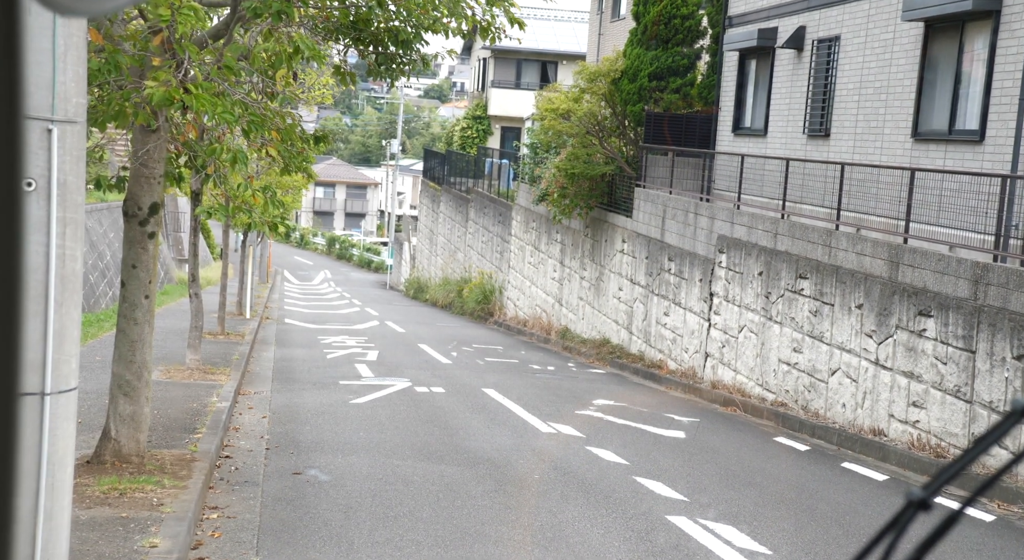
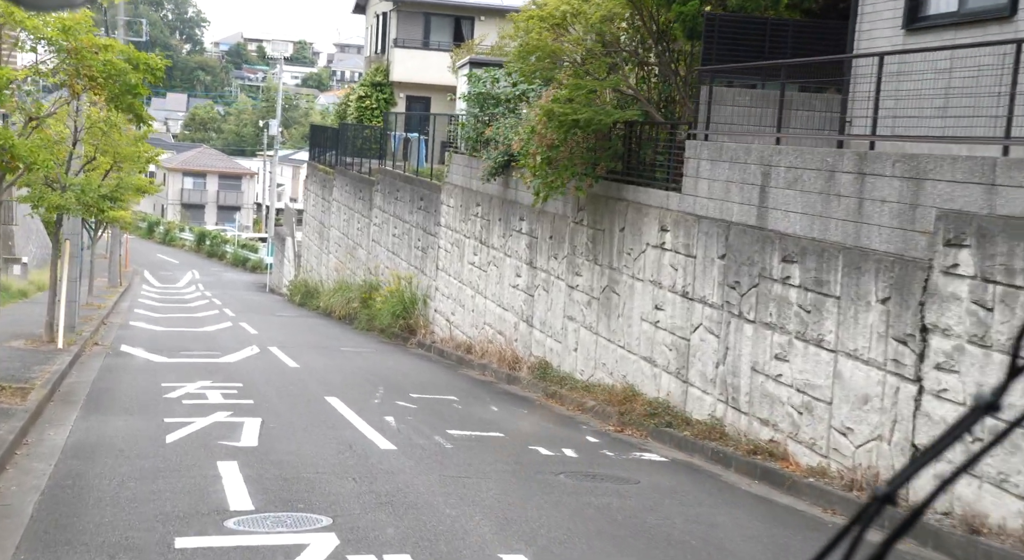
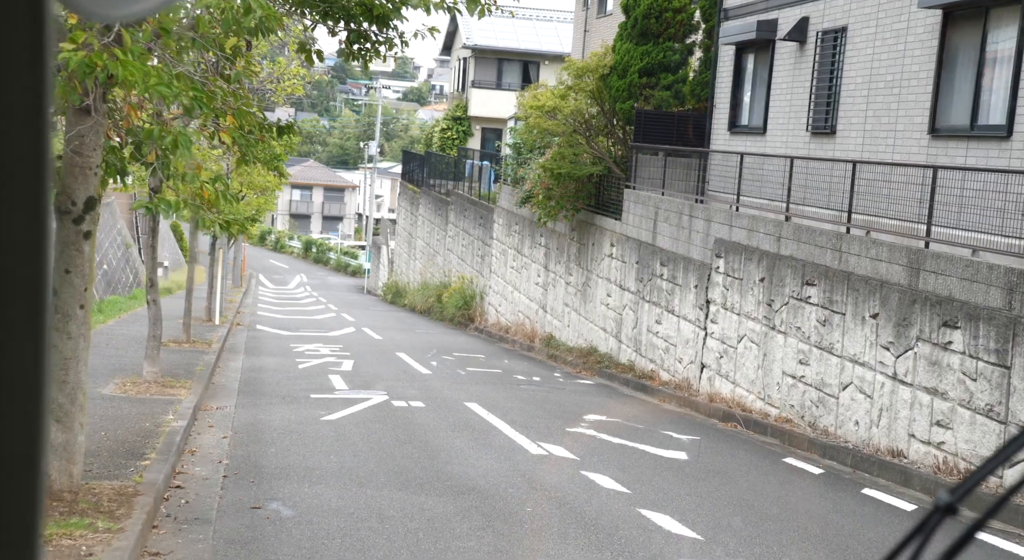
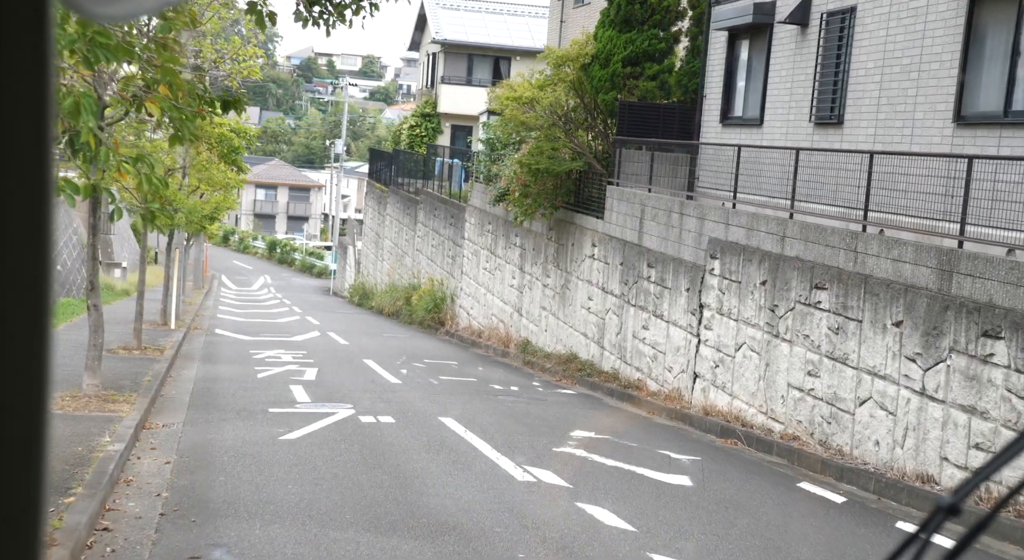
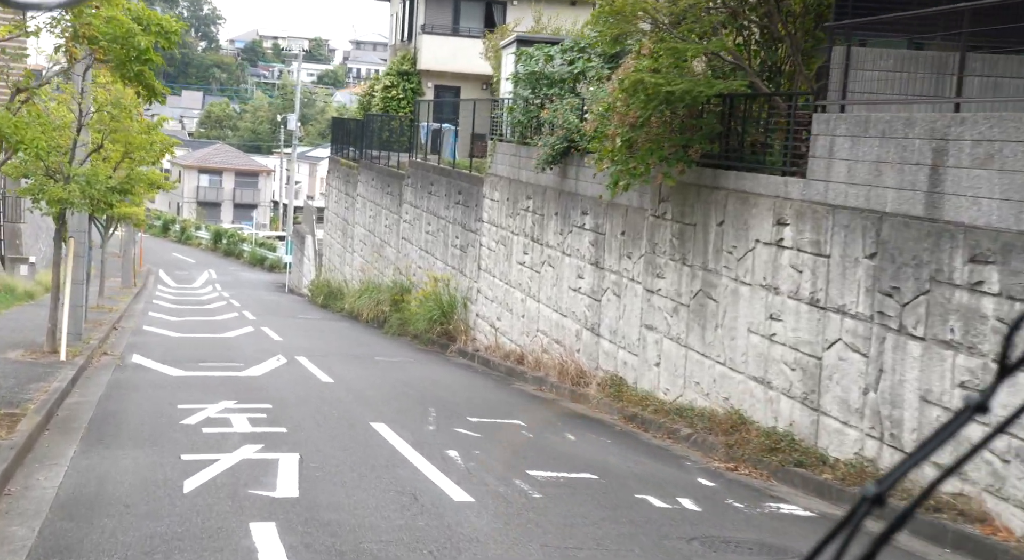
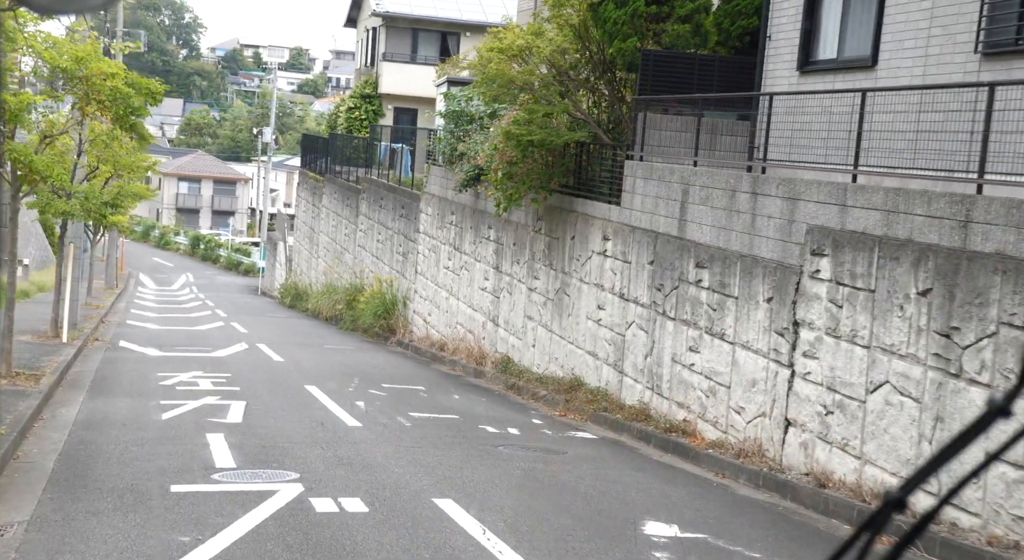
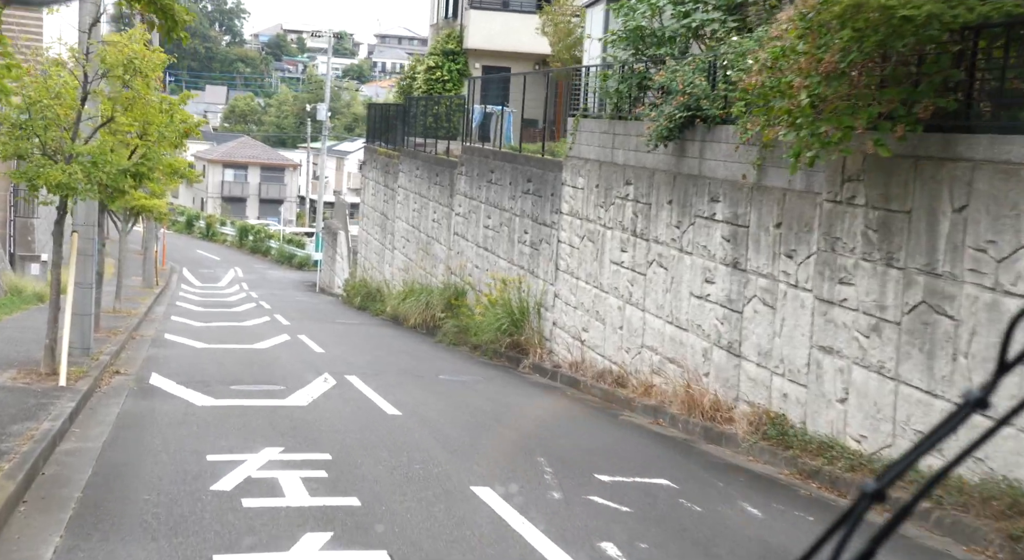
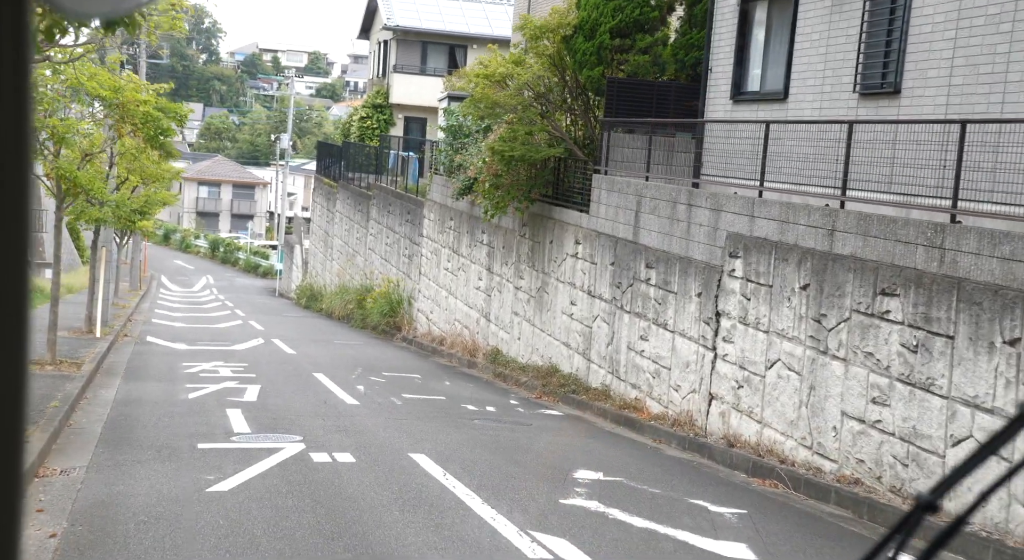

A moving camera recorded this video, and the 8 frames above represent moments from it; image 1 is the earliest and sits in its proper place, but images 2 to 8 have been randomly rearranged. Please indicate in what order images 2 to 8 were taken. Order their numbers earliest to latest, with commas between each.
3, 4, 8, 6, 2, 5, 7
